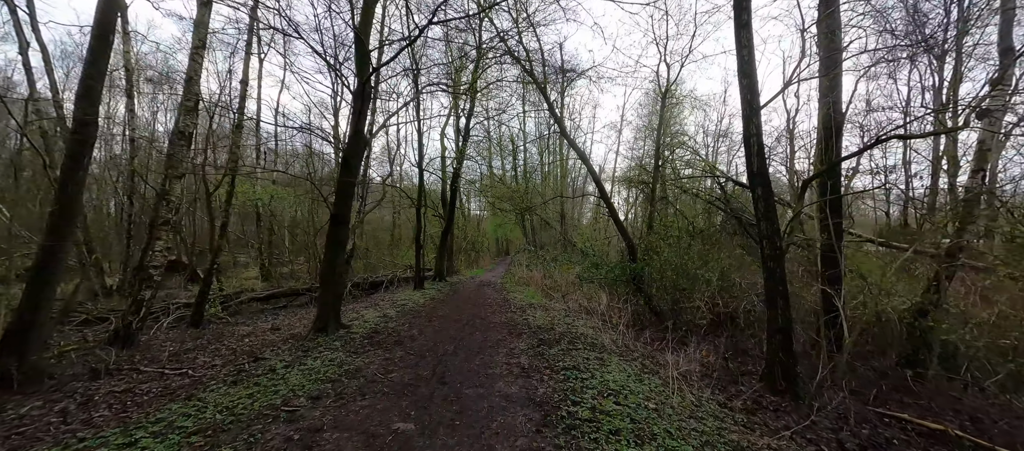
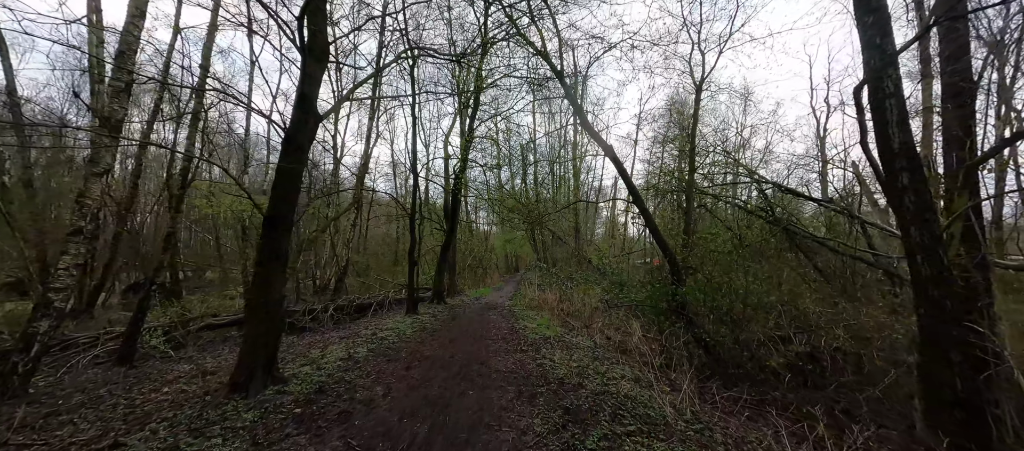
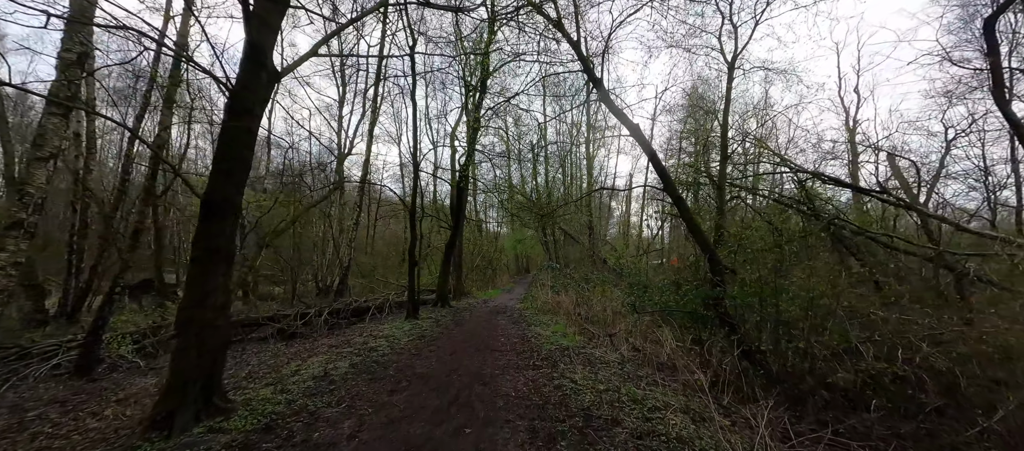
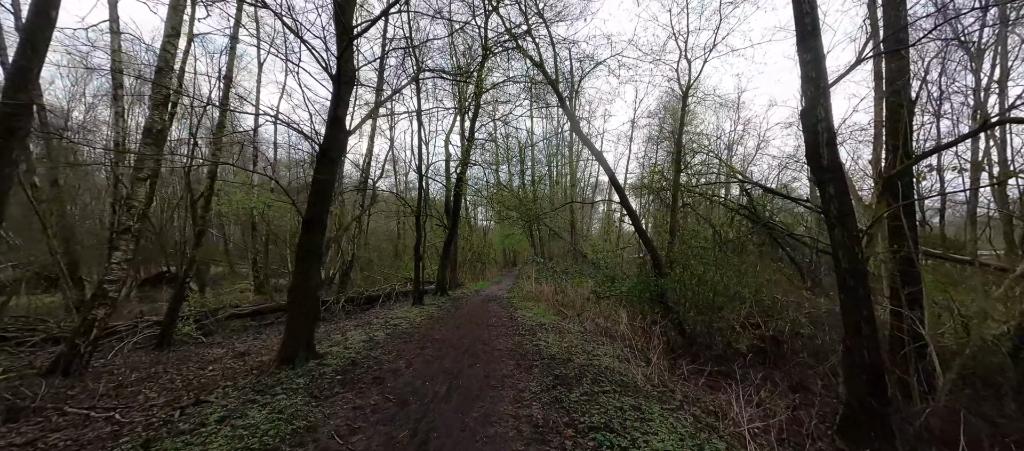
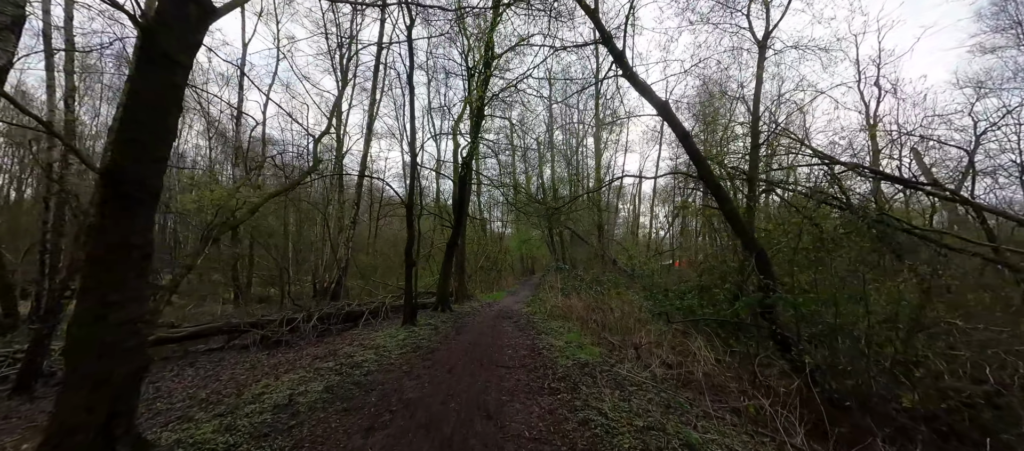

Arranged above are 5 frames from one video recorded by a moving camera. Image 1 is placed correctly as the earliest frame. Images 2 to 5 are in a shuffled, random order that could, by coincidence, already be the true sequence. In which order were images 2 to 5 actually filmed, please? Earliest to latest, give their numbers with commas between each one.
4, 2, 3, 5
